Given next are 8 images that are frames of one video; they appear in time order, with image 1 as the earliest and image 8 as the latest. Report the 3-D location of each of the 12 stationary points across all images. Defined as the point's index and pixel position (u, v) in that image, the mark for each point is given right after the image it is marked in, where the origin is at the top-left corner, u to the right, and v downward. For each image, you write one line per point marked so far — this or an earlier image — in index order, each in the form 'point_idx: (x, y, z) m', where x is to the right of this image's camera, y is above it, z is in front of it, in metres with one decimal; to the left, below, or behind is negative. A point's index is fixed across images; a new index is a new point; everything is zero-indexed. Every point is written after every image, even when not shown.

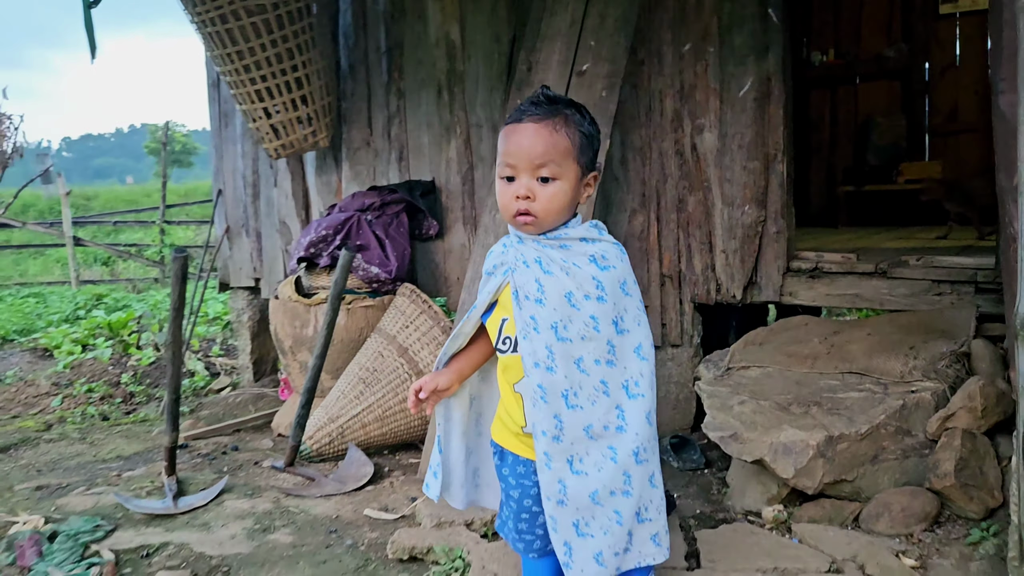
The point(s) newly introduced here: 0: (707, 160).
0: (+0.7, +0.4, +2.9) m
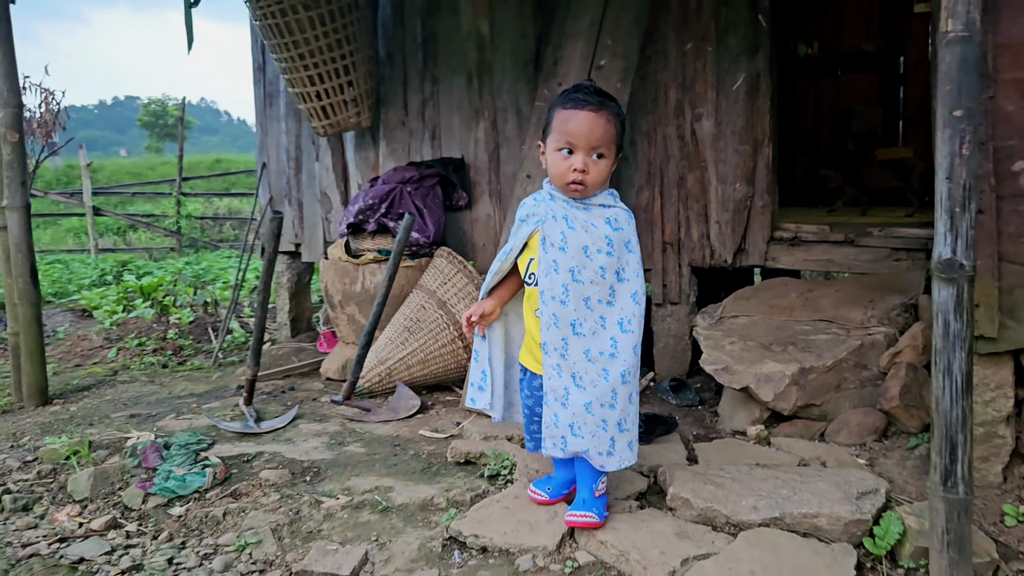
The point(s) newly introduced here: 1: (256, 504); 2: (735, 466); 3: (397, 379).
0: (+0.8, +0.6, +3.4) m
1: (-0.7, -0.6, +2.4) m
2: (+0.6, -0.5, +2.4) m
3: (-0.5, -0.4, +3.4) m
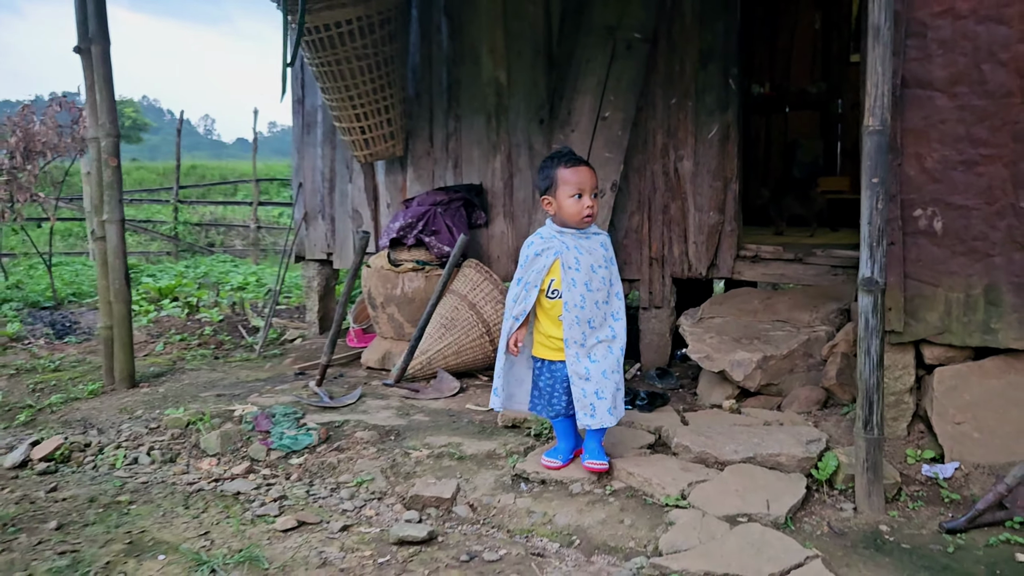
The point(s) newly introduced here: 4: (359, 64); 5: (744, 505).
0: (+0.9, +0.5, +4.3) m
1: (-0.6, -0.6, +3.2) m
2: (+0.8, -0.5, +3.2) m
3: (-0.4, -0.4, +4.2) m
4: (-0.8, +1.2, +4.5) m
5: (+0.7, -0.7, +2.6) m
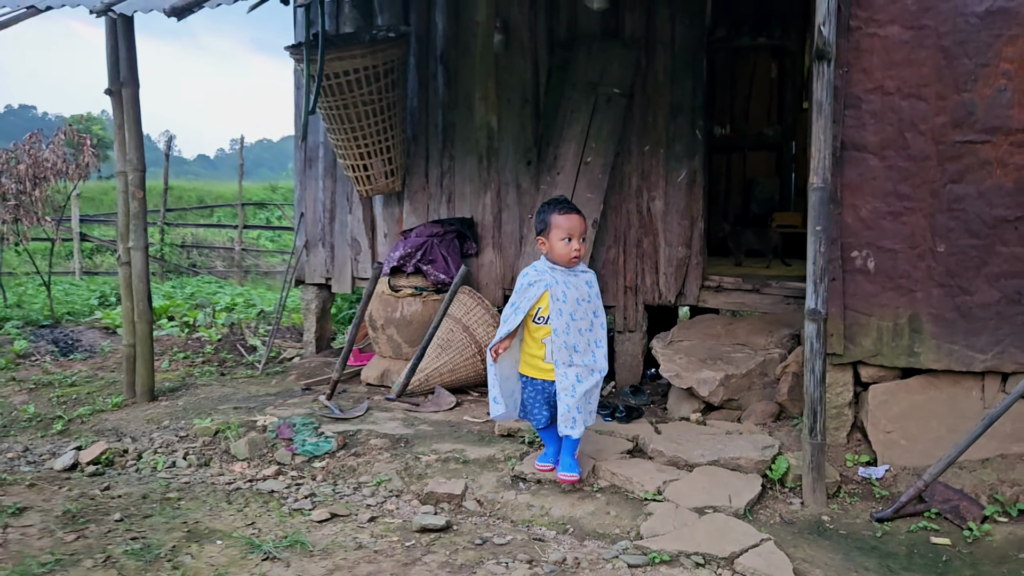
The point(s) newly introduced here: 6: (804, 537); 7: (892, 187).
0: (+0.8, +0.4, +4.8) m
1: (-0.6, -0.7, +3.6) m
2: (+0.8, -0.6, +3.7) m
3: (-0.4, -0.5, +4.6) m
4: (-0.9, +1.0, +5.0) m
5: (+0.7, -0.8, +3.1) m
6: (+1.0, -0.8, +2.9) m
7: (+1.5, +0.4, +3.3) m
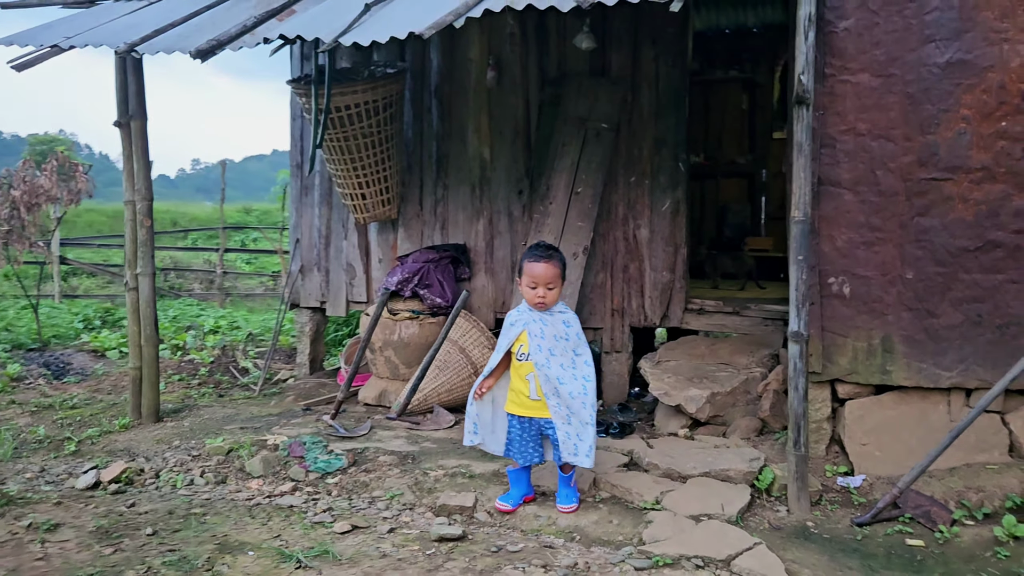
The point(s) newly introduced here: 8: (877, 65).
0: (+0.8, +0.3, +5.1) m
1: (-0.6, -0.8, +3.8) m
2: (+0.8, -0.7, +4.0) m
3: (-0.5, -0.6, +4.8) m
4: (-0.9, +0.9, +5.2) m
5: (+0.7, -0.9, +3.3) m
6: (+1.0, -0.9, +3.2) m
7: (+1.5, +0.3, +3.6) m
8: (+1.5, +0.9, +3.6) m
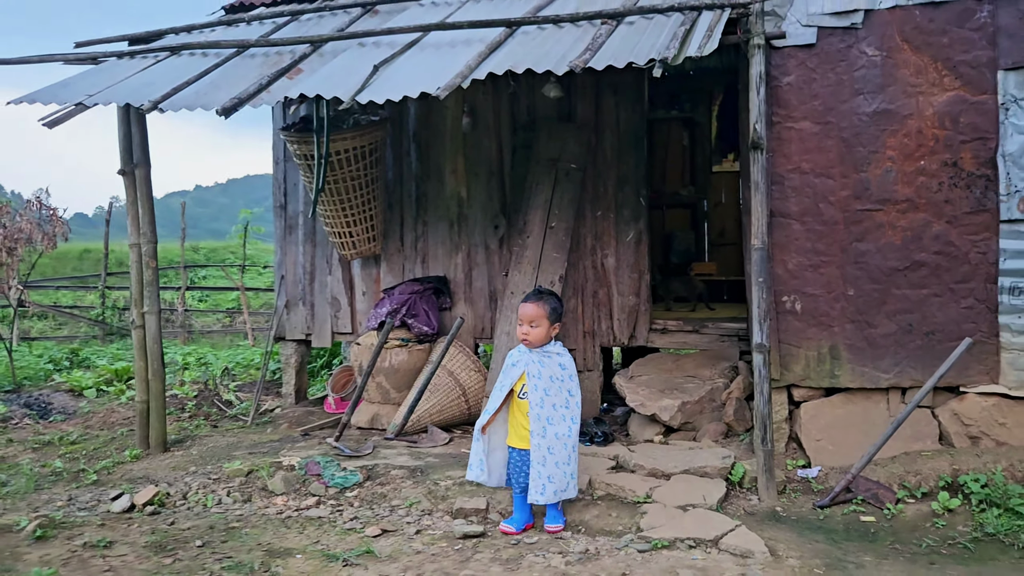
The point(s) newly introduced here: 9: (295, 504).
0: (+0.6, +0.1, +5.6) m
1: (-0.5, -1.0, +4.2) m
2: (+0.8, -0.8, +4.5) m
3: (-0.5, -0.8, +5.2) m
4: (-1.1, +0.7, +5.6) m
5: (+0.8, -0.9, +3.8) m
6: (+1.1, -1.0, +3.7) m
7: (+1.5, +0.2, +4.2) m
8: (+1.5, +0.9, +4.2) m
9: (-1.0, -1.0, +4.1) m
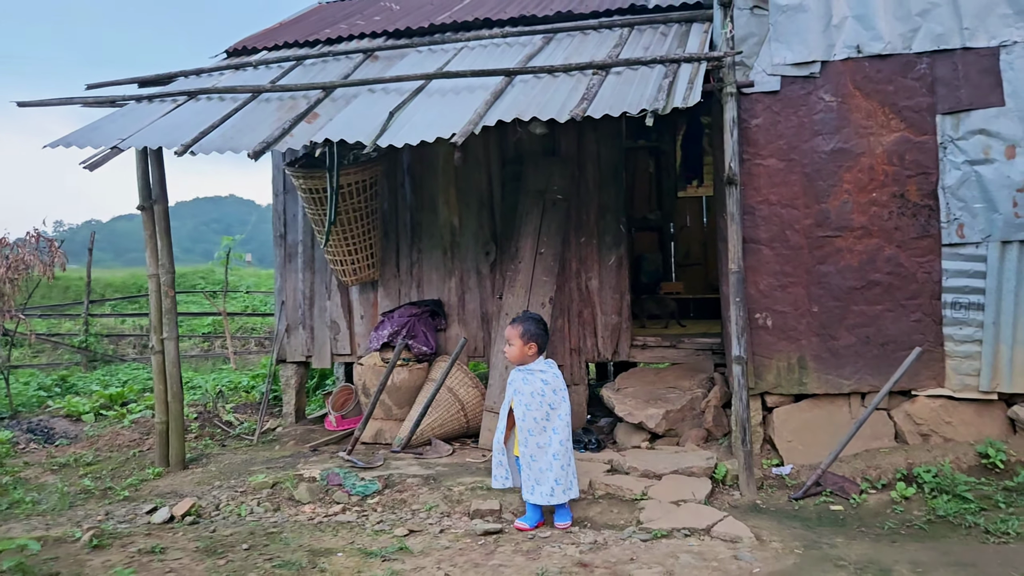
0: (+0.6, 0.0, +6.1) m
1: (-0.5, -1.1, +4.6) m
2: (+0.8, -1.0, +4.9) m
3: (-0.6, -1.0, +5.7) m
4: (-1.1, +0.5, +6.0) m
5: (+0.8, -1.0, +4.3) m
6: (+1.2, -1.1, +4.2) m
7: (+1.5, +0.1, +4.8) m
8: (+1.5, +0.8, +4.7) m
9: (-1.0, -1.2, +4.4) m
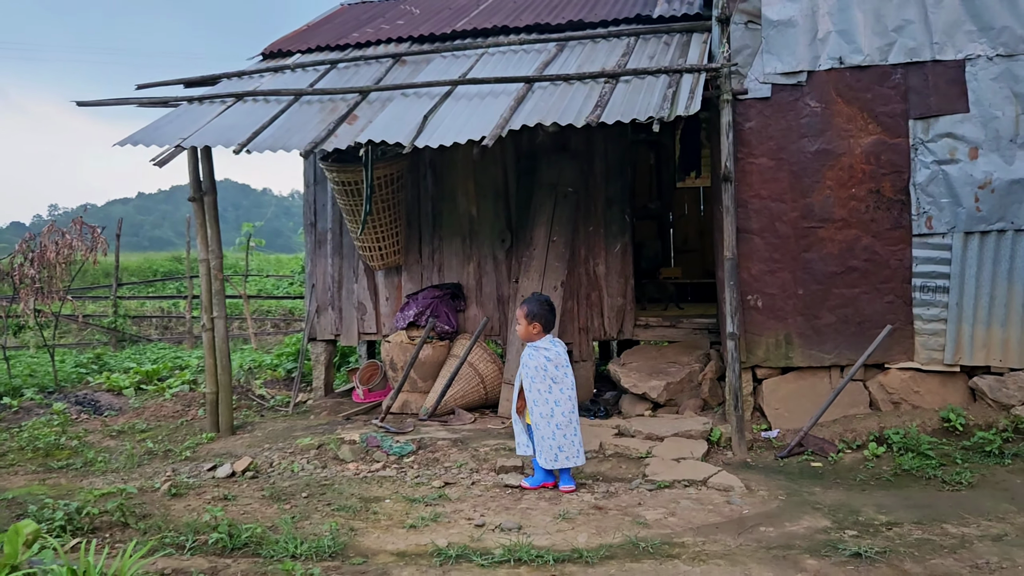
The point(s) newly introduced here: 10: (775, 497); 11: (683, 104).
0: (+0.7, +0.1, +6.7) m
1: (-0.4, -1.0, +5.2) m
2: (+0.9, -0.9, +5.5) m
3: (-0.5, -0.9, +6.3) m
4: (-1.0, +0.6, +6.6) m
5: (+1.0, -1.0, +4.9) m
6: (+1.3, -1.0, +4.8) m
7: (+1.6, +0.2, +5.4) m
8: (+1.6, +0.8, +5.3) m
9: (-0.9, -1.1, +5.0) m
10: (+1.3, -1.0, +4.3) m
11: (+0.9, +1.0, +4.7) m
